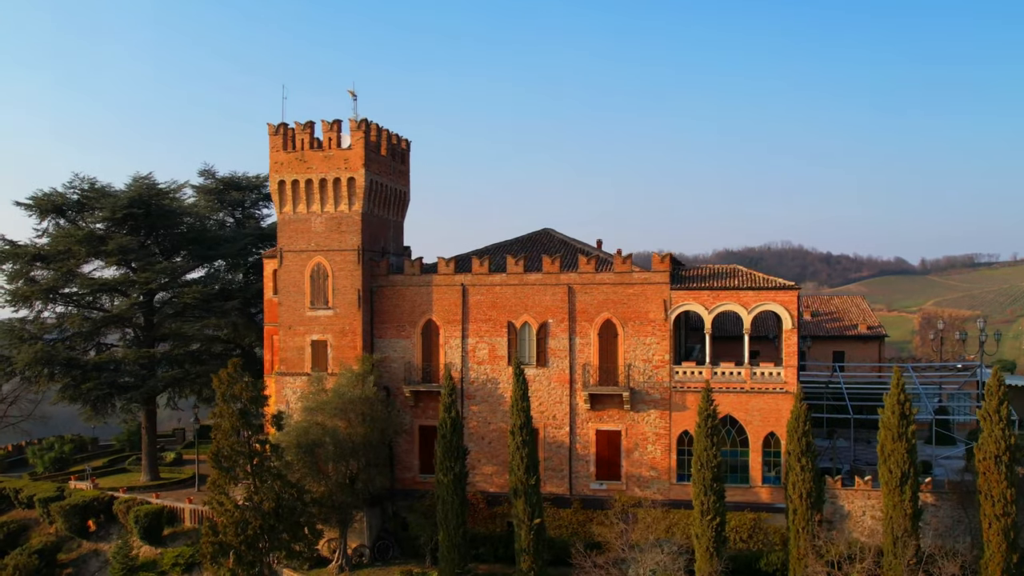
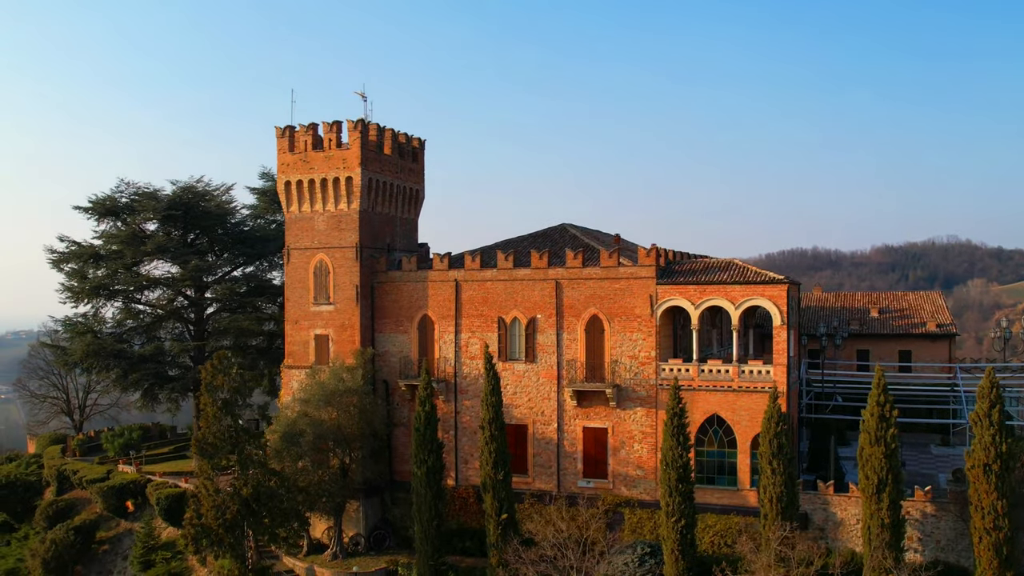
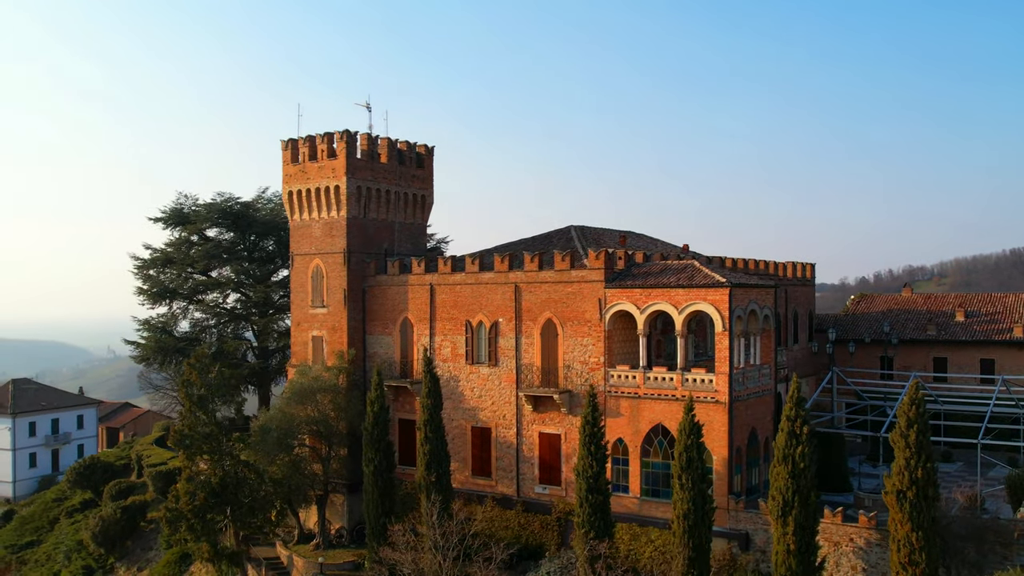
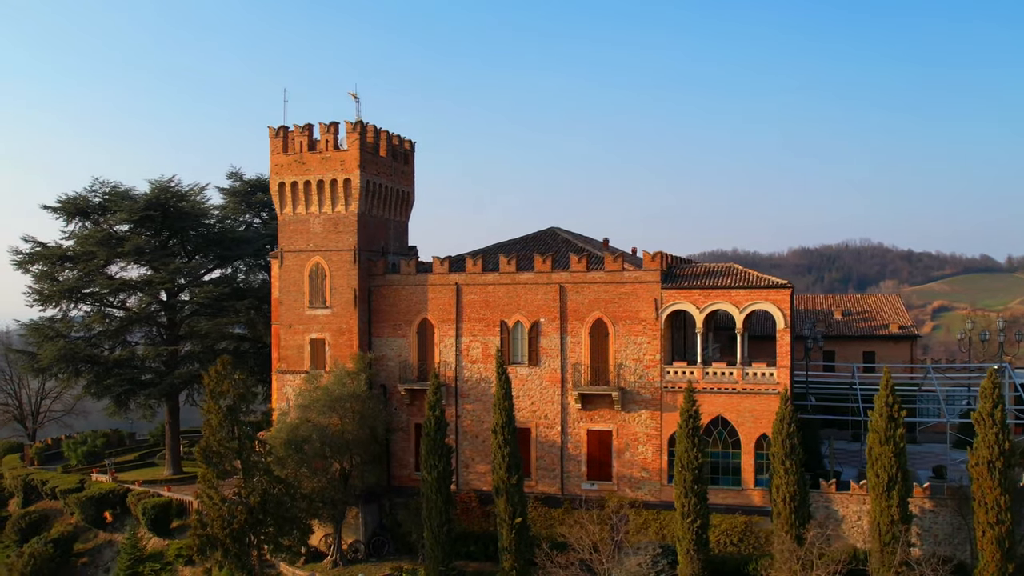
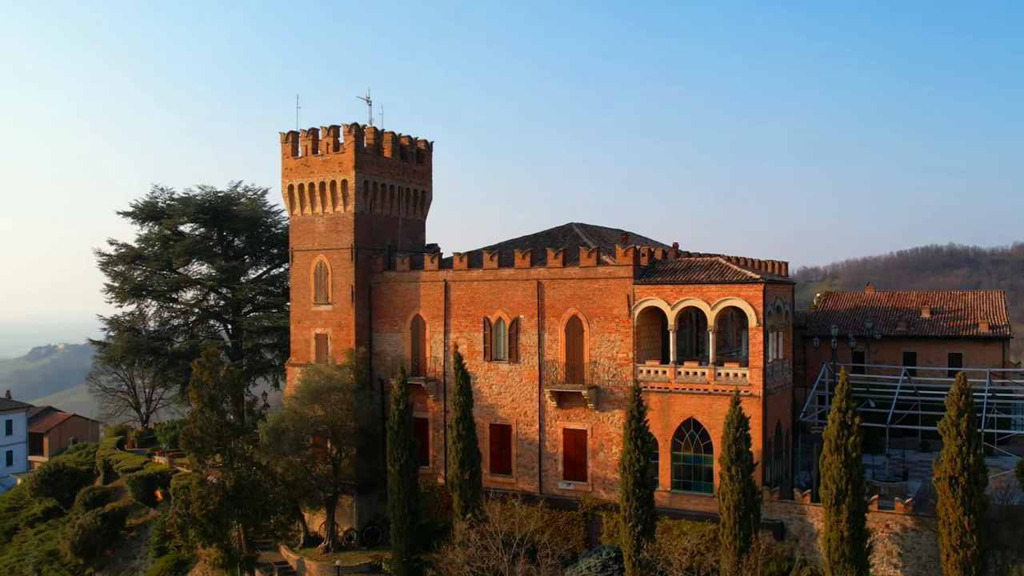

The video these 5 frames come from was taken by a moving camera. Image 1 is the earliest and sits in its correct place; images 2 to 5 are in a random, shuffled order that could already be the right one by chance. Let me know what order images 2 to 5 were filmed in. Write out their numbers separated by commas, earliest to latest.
4, 2, 5, 3
